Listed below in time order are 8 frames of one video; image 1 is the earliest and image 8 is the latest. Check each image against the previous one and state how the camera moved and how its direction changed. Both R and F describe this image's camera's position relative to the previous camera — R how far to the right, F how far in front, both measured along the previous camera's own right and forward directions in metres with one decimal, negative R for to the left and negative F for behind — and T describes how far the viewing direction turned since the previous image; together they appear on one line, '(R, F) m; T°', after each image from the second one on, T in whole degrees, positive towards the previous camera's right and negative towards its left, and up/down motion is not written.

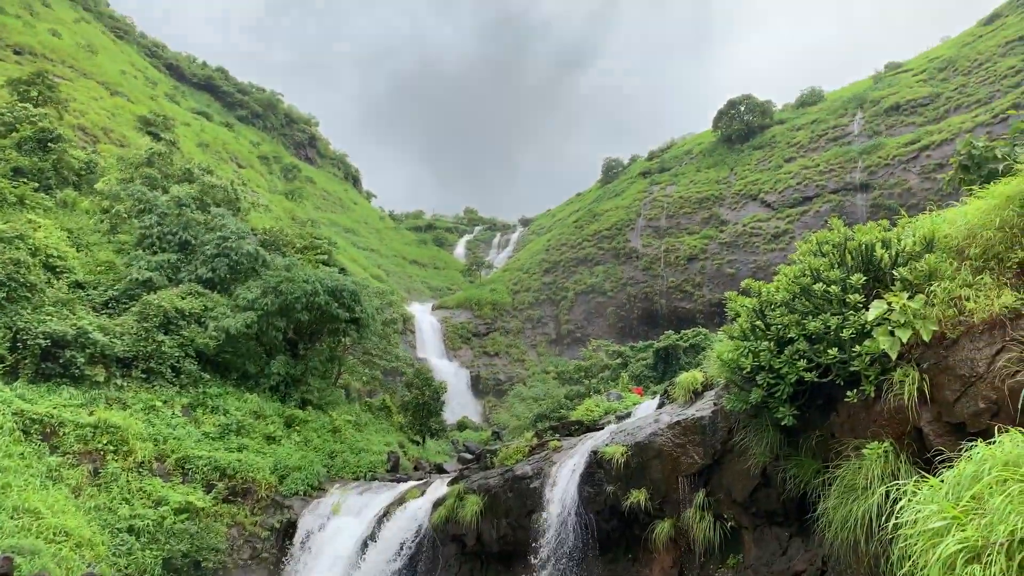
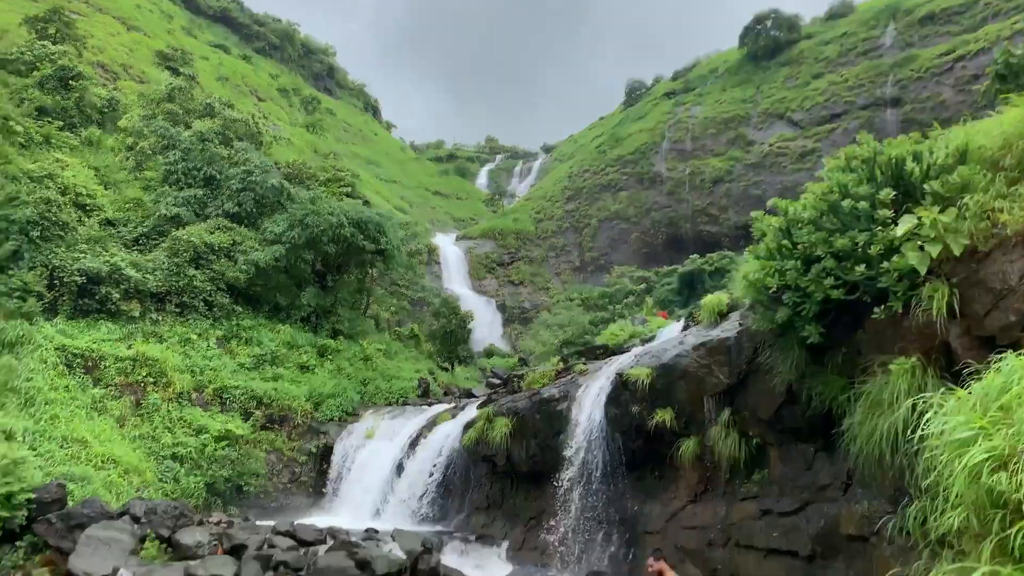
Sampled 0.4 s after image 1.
(+0.4, -0.1) m; -2°
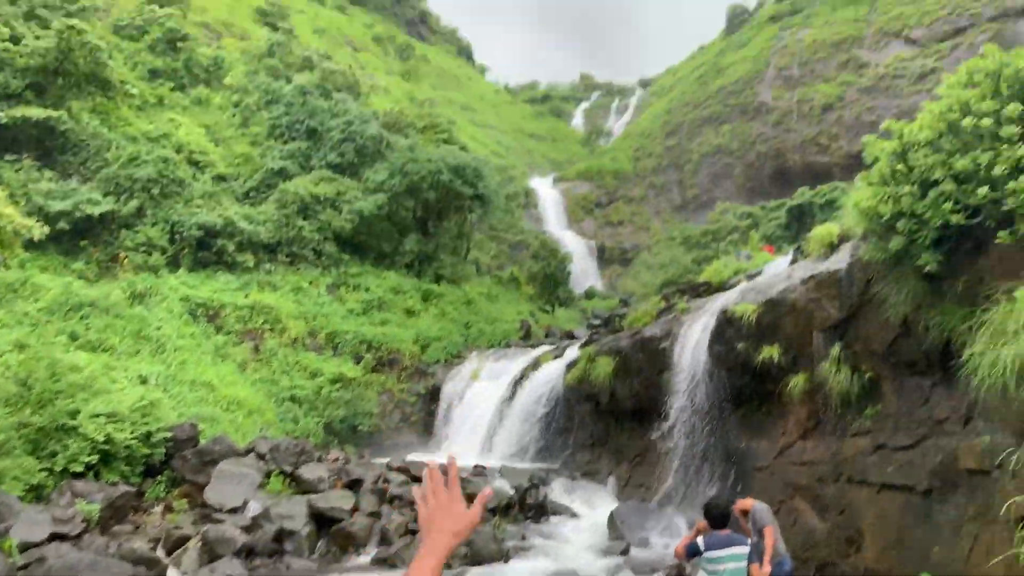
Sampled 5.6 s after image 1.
(+0.5, -0.3) m; -8°
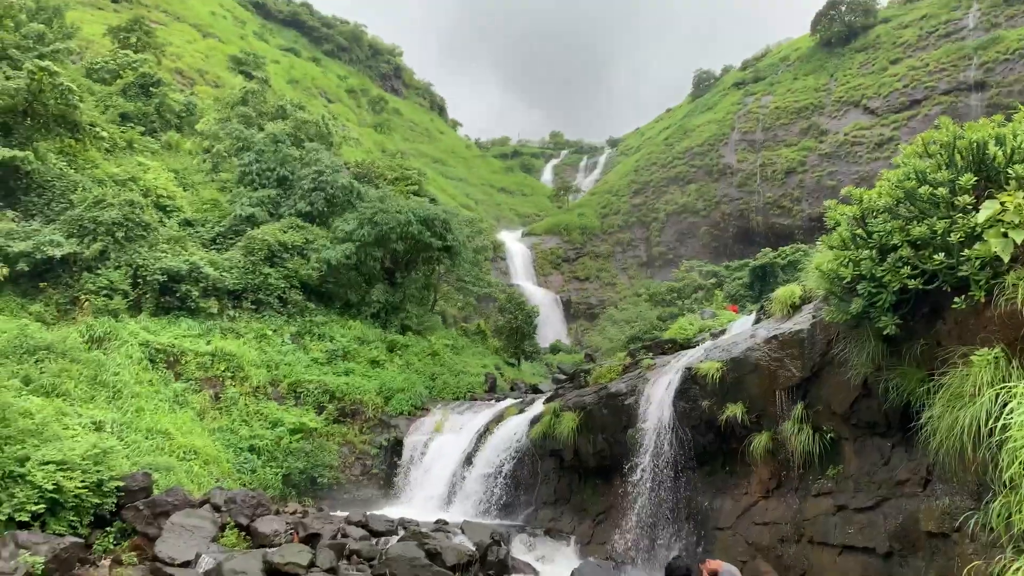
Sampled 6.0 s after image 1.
(-0.2, -0.3) m; +3°
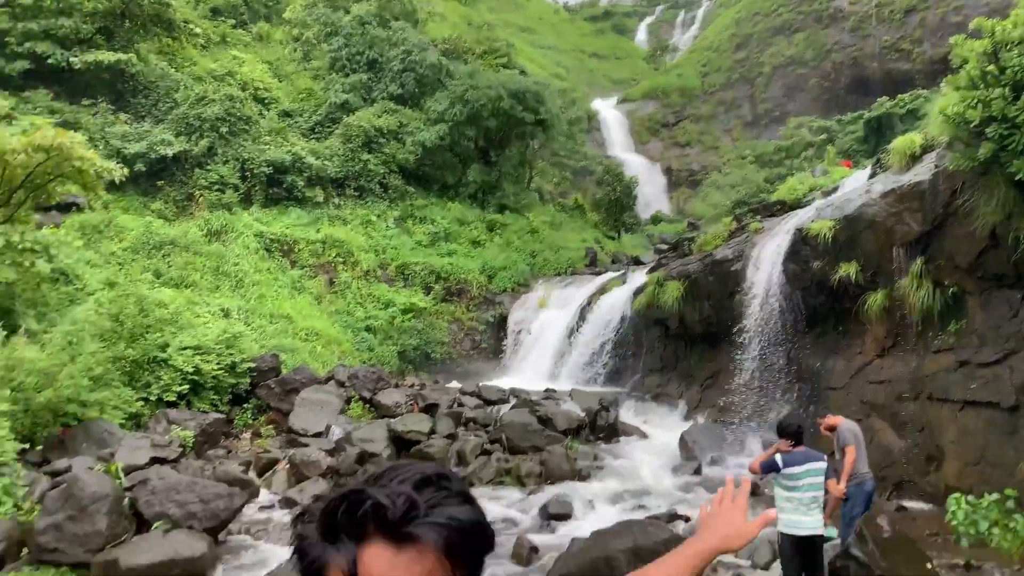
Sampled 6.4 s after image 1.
(-0.3, +1.5) m; -9°
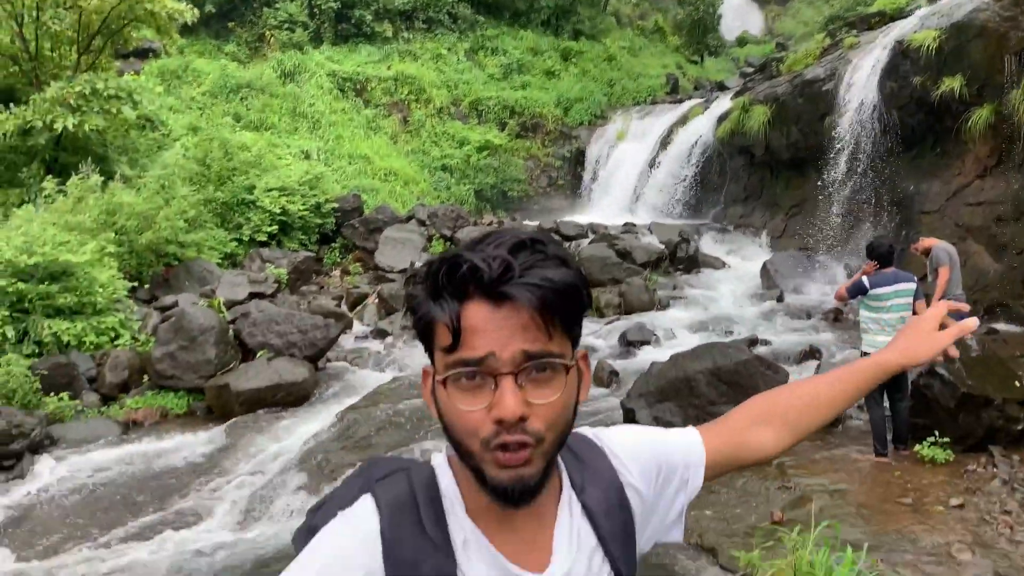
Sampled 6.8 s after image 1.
(-0.1, +0.6) m; -7°
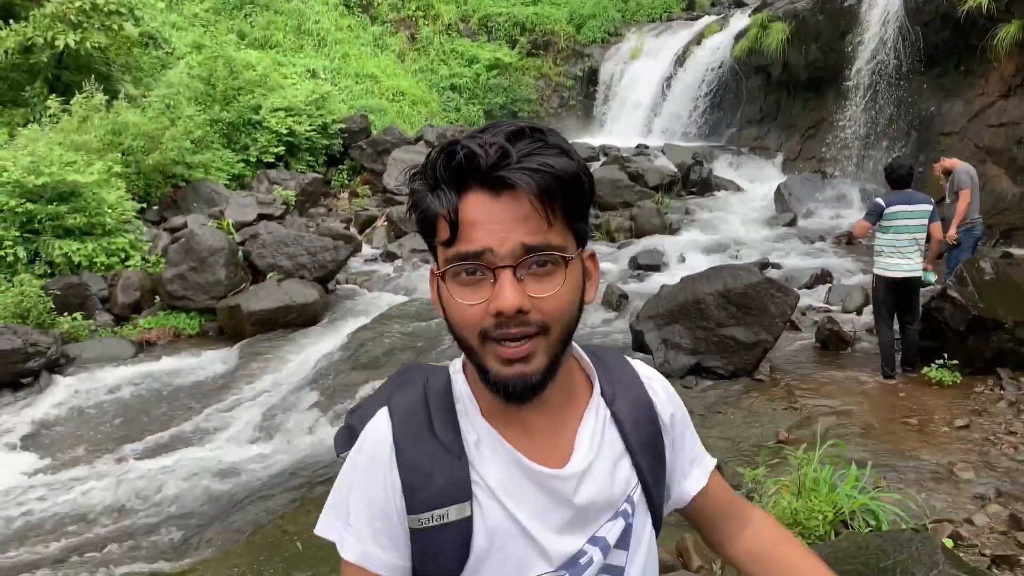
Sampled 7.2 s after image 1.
(0.0, +0.1) m; -1°
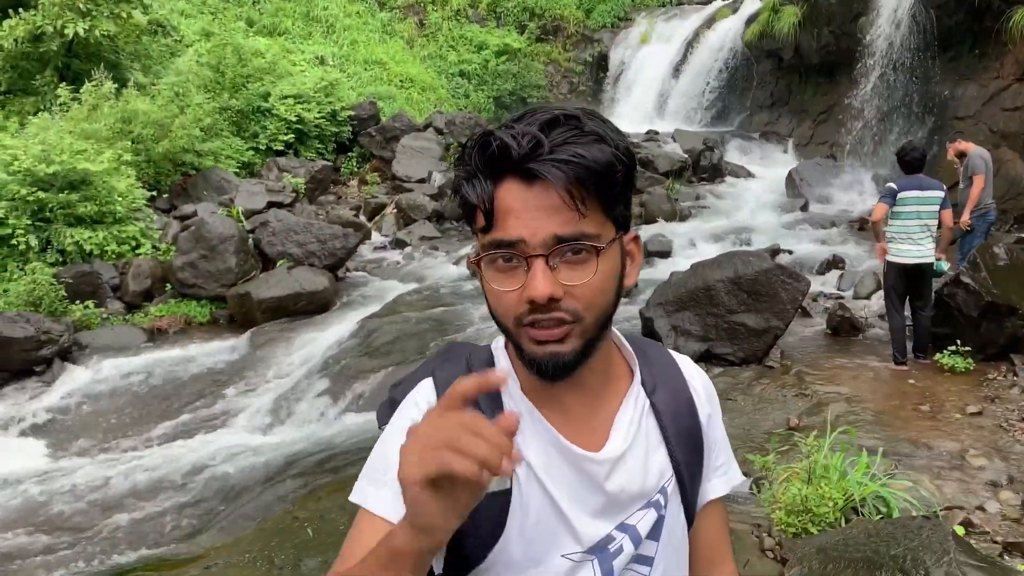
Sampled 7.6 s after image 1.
(0.0, 0.0) m; -1°
